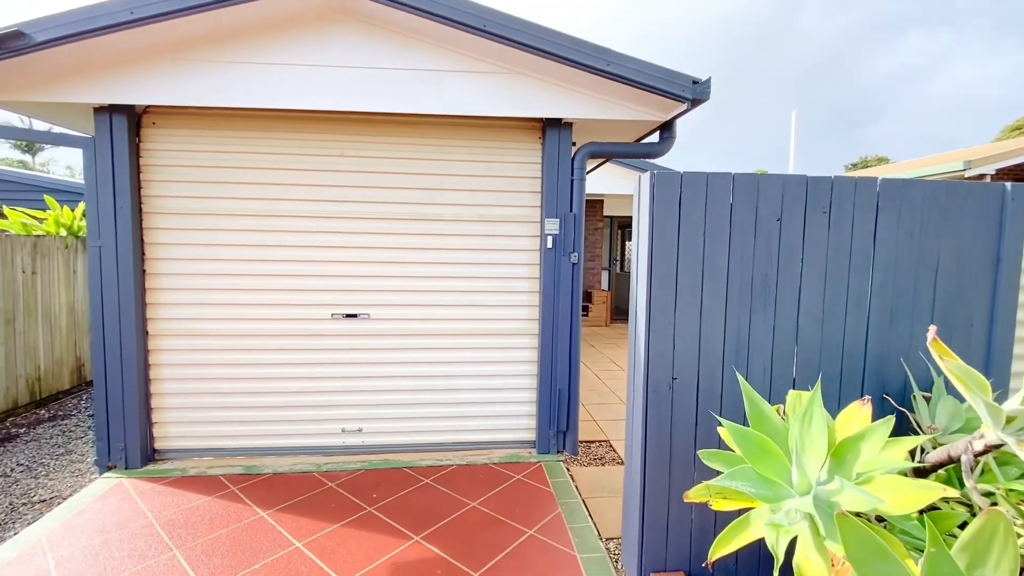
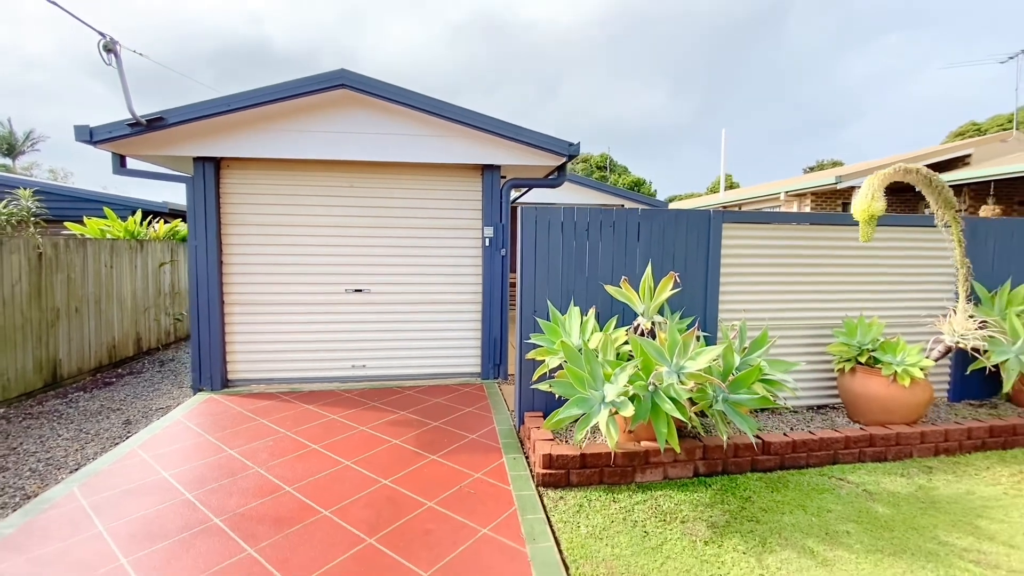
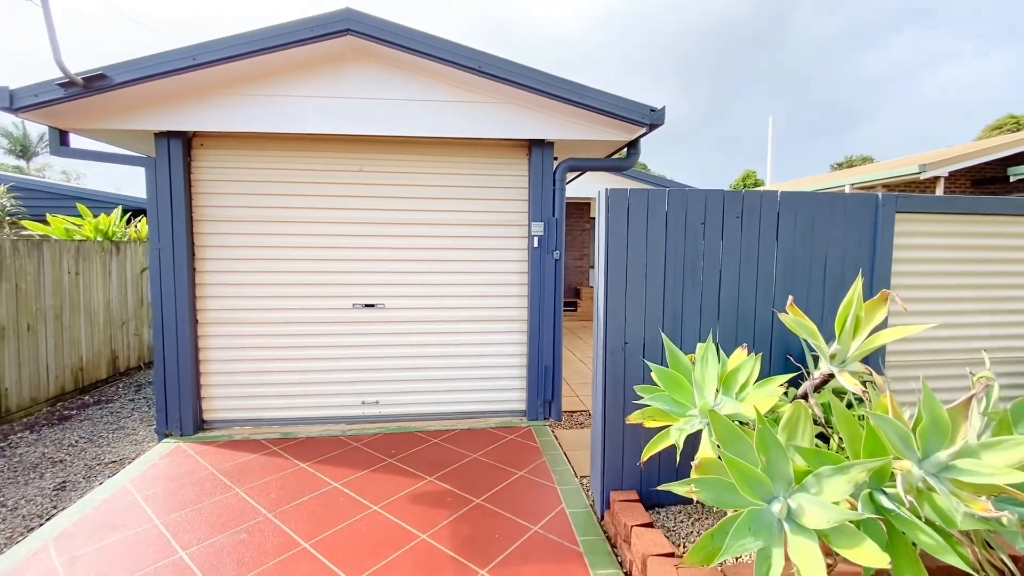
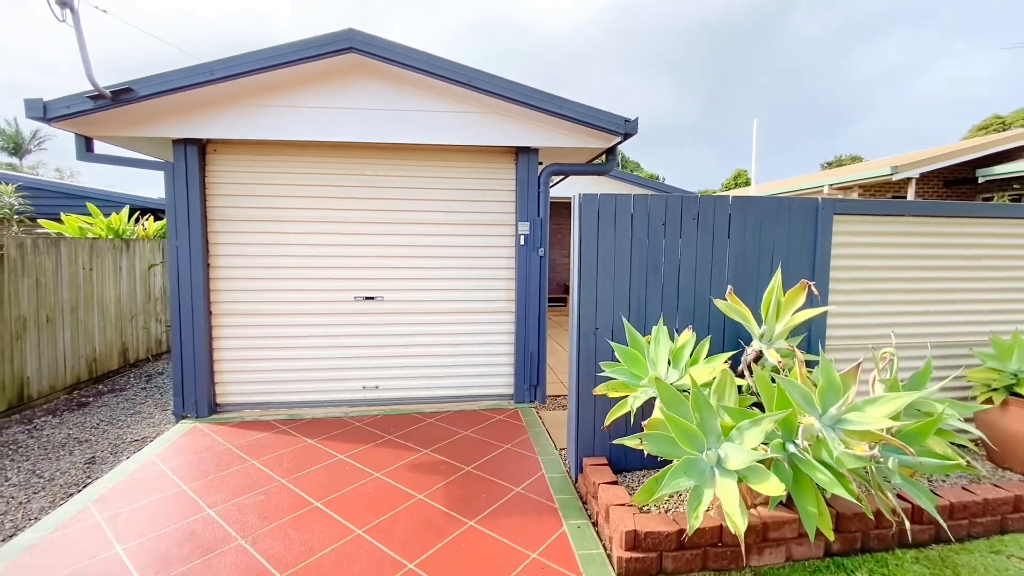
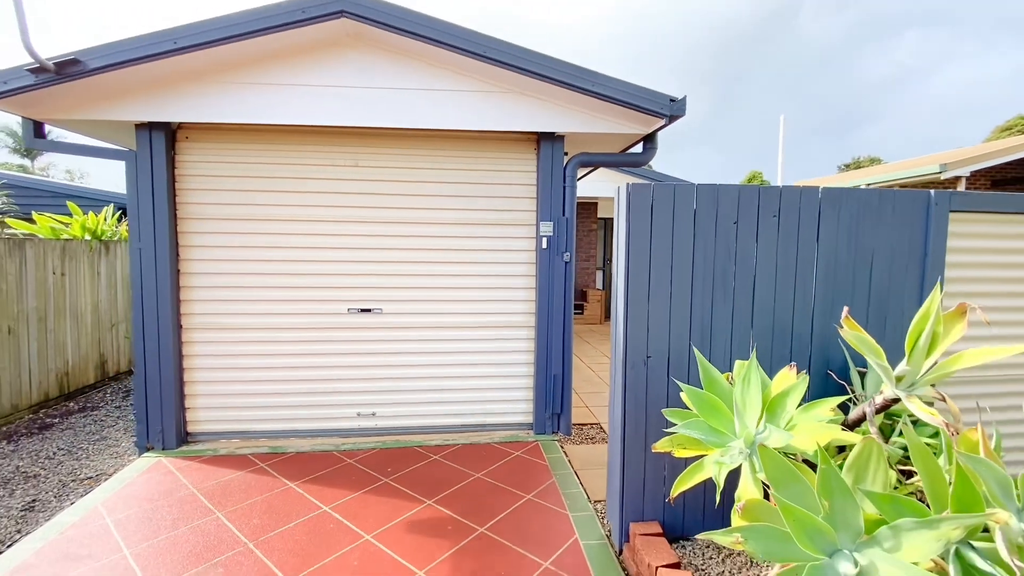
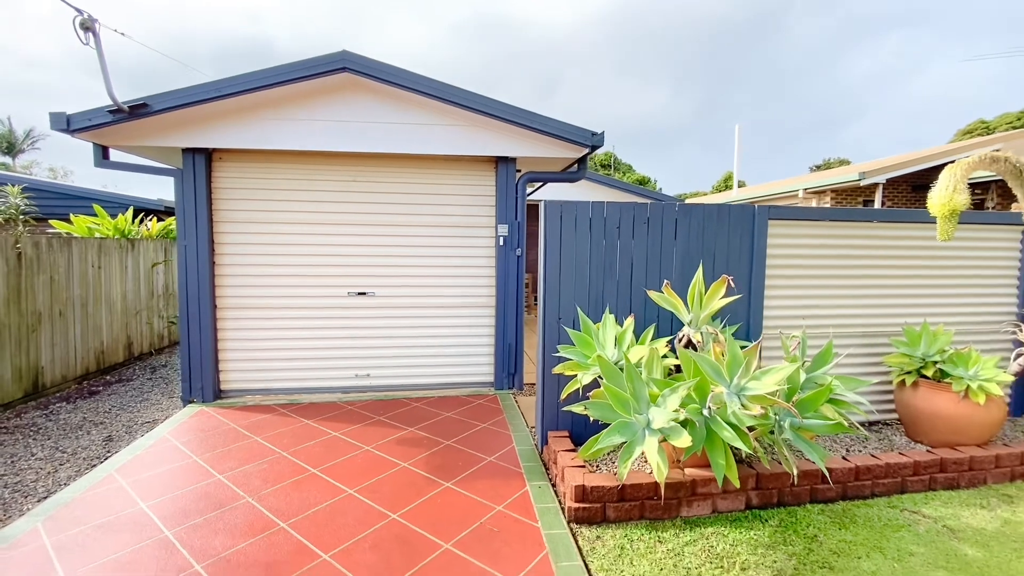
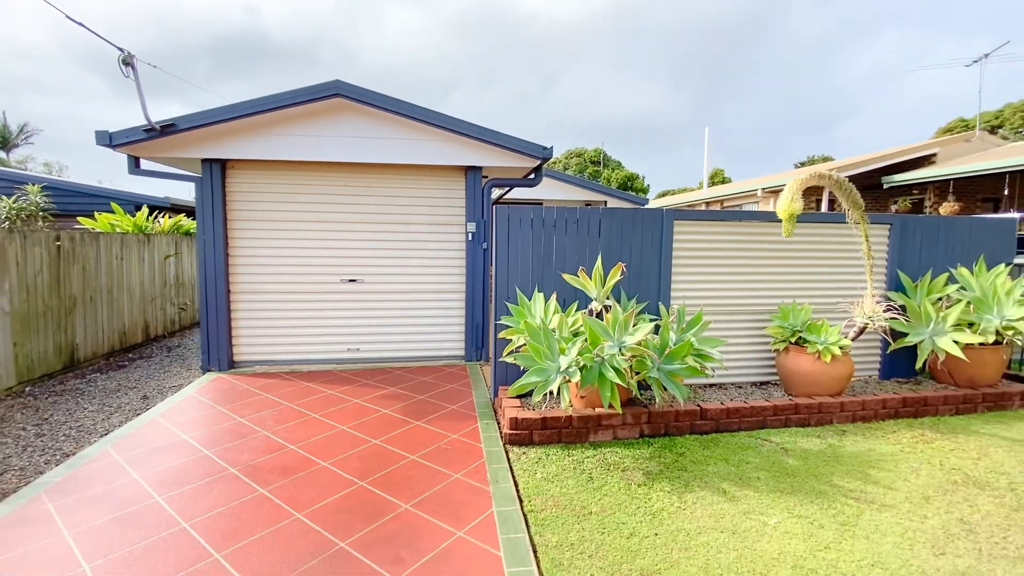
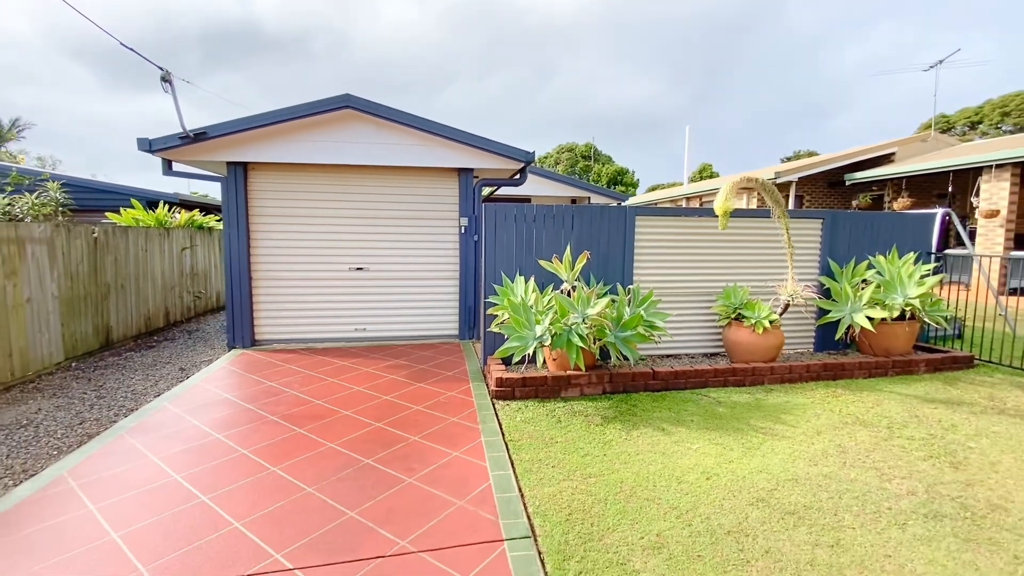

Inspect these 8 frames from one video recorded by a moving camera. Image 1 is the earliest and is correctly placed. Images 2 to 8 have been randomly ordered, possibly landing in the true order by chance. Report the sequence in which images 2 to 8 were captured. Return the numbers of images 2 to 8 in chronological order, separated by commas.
5, 3, 4, 6, 2, 7, 8
